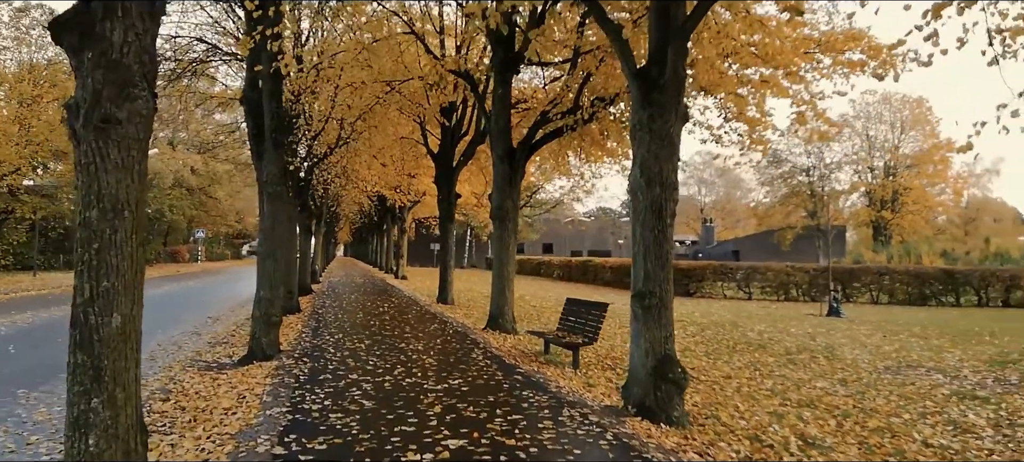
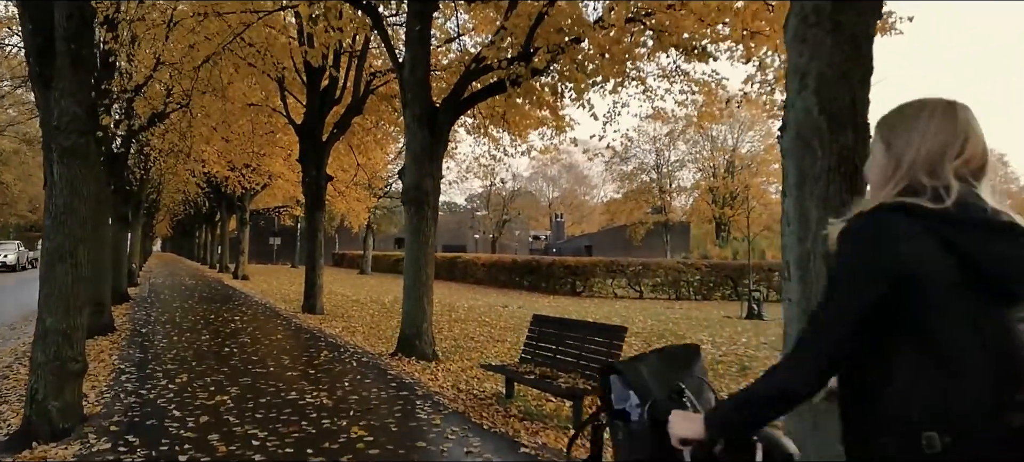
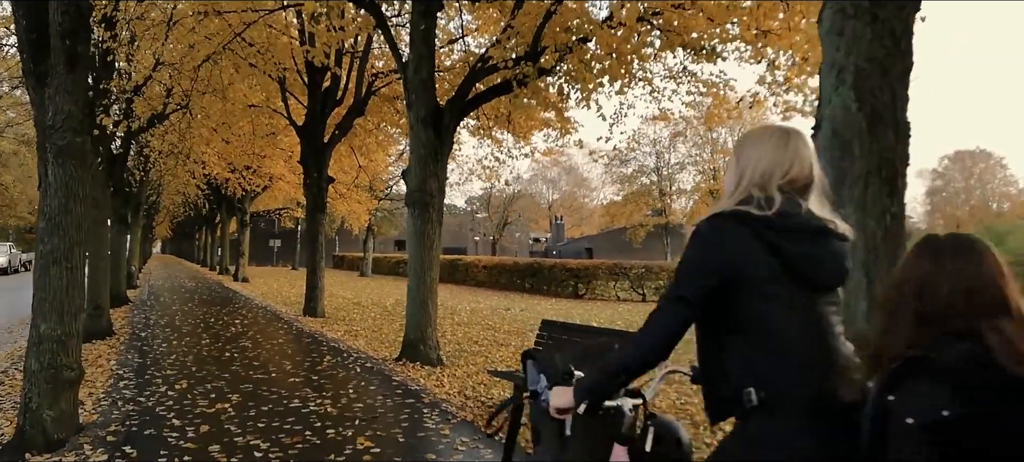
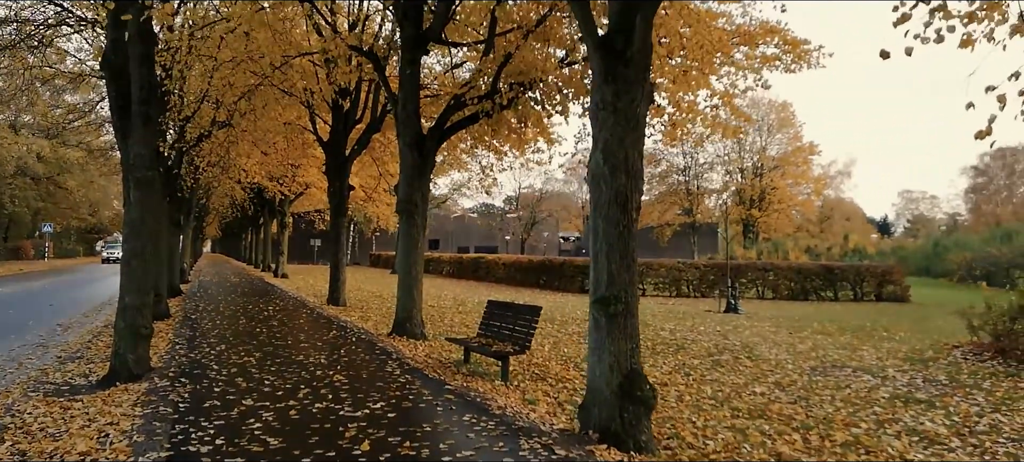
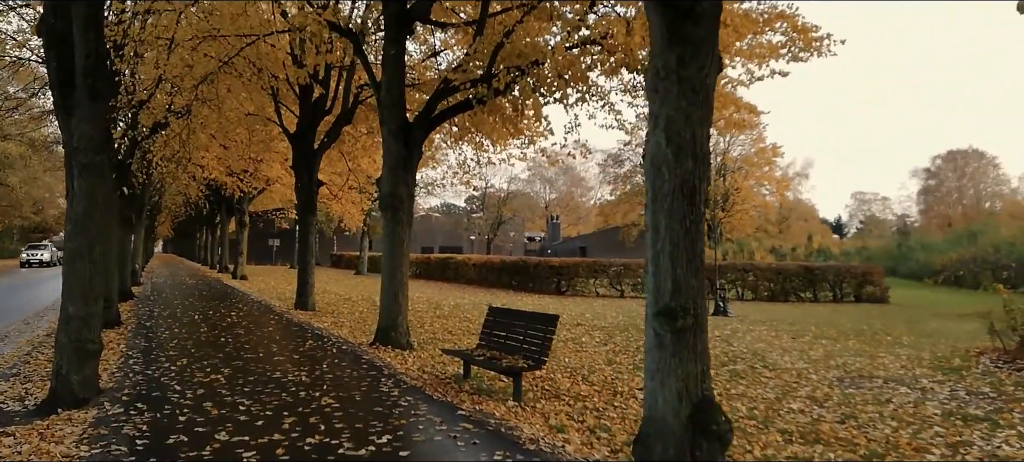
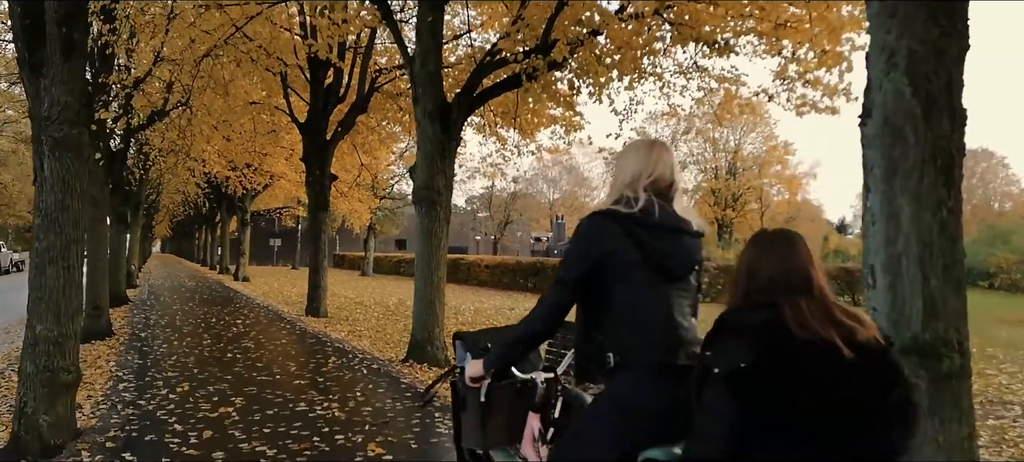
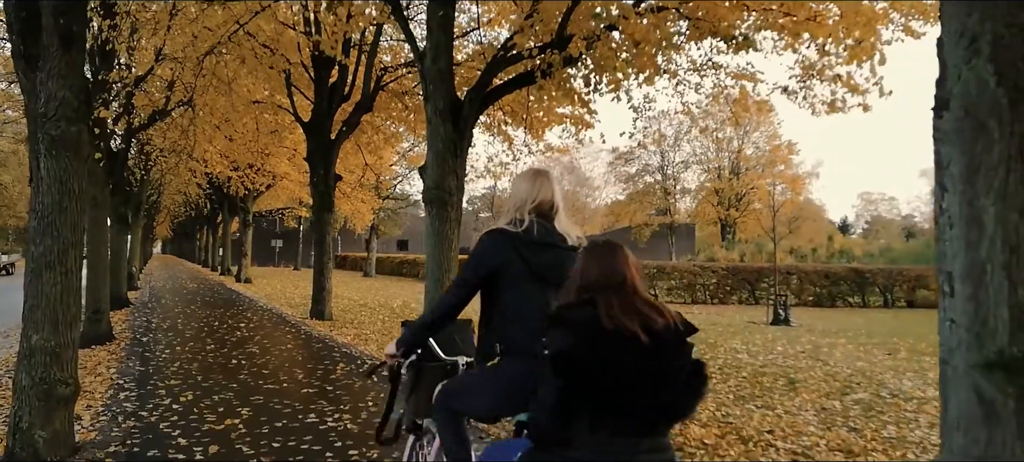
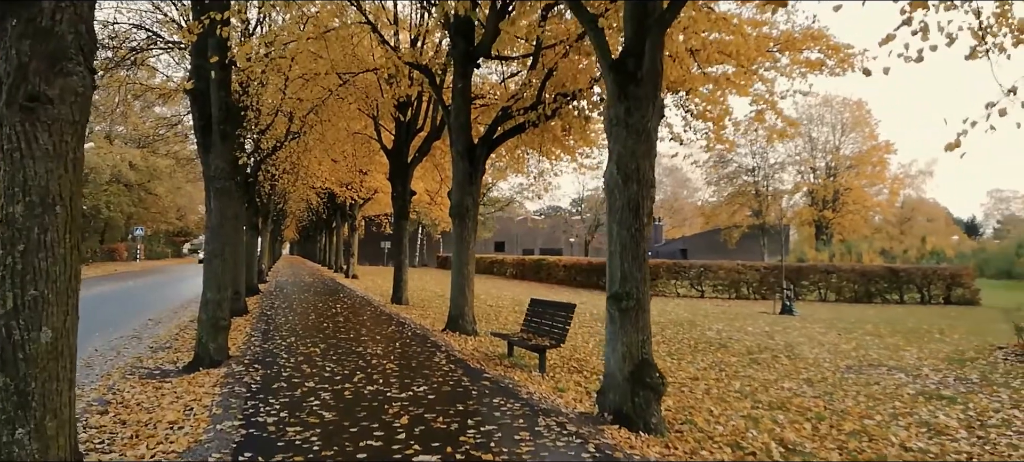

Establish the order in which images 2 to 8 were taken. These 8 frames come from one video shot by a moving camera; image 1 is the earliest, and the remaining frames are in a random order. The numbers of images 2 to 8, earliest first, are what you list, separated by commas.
8, 4, 5, 2, 3, 6, 7
